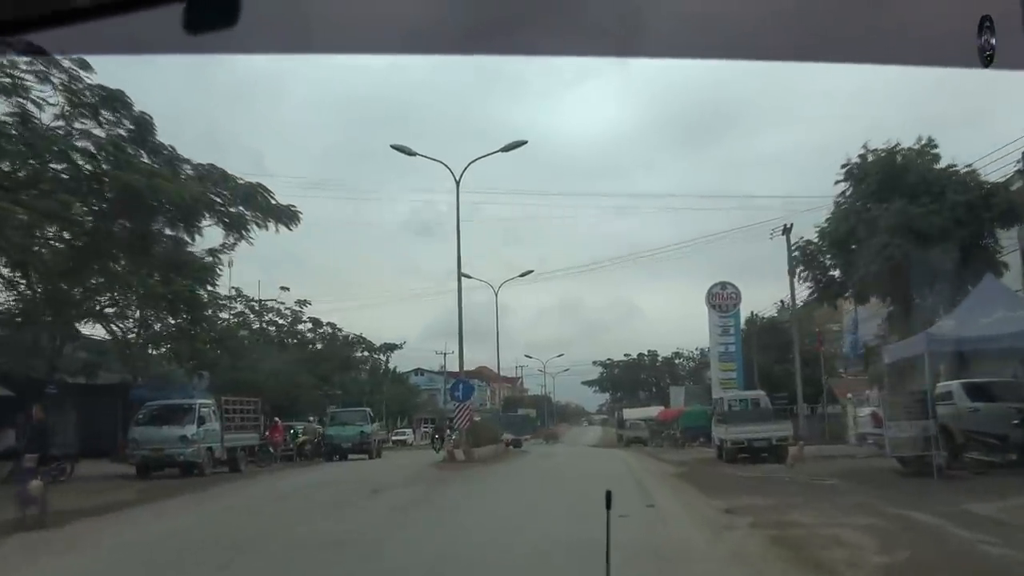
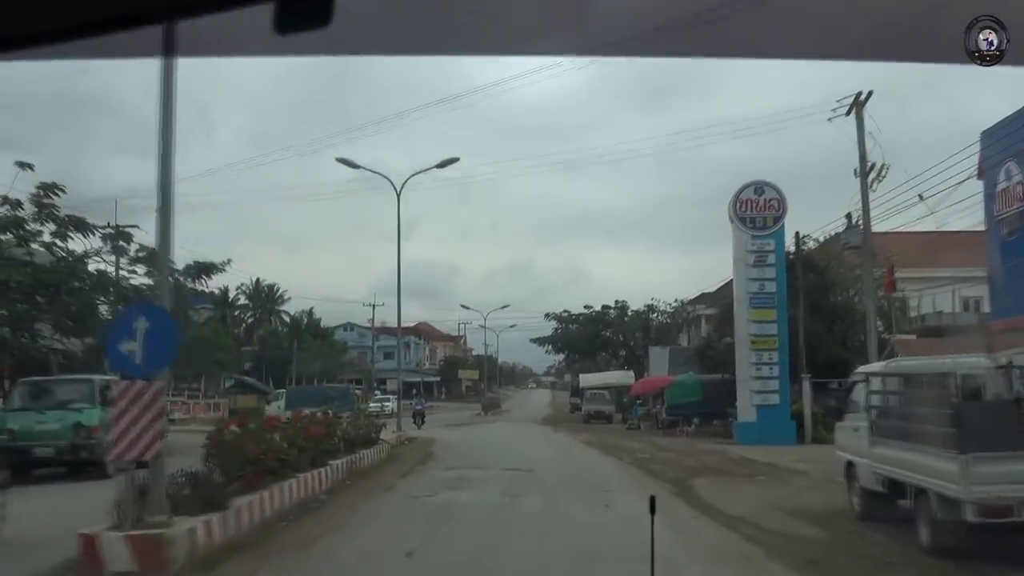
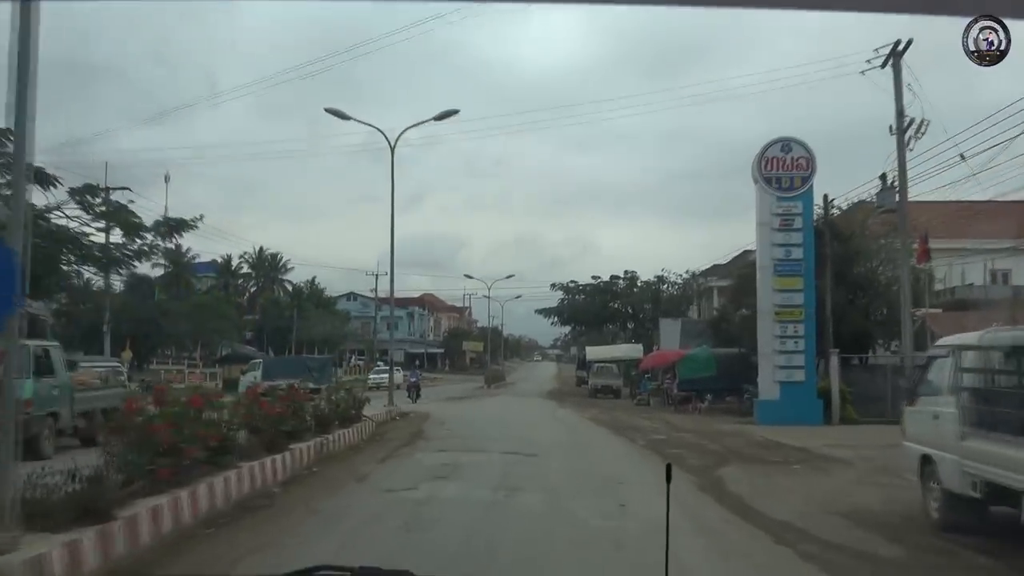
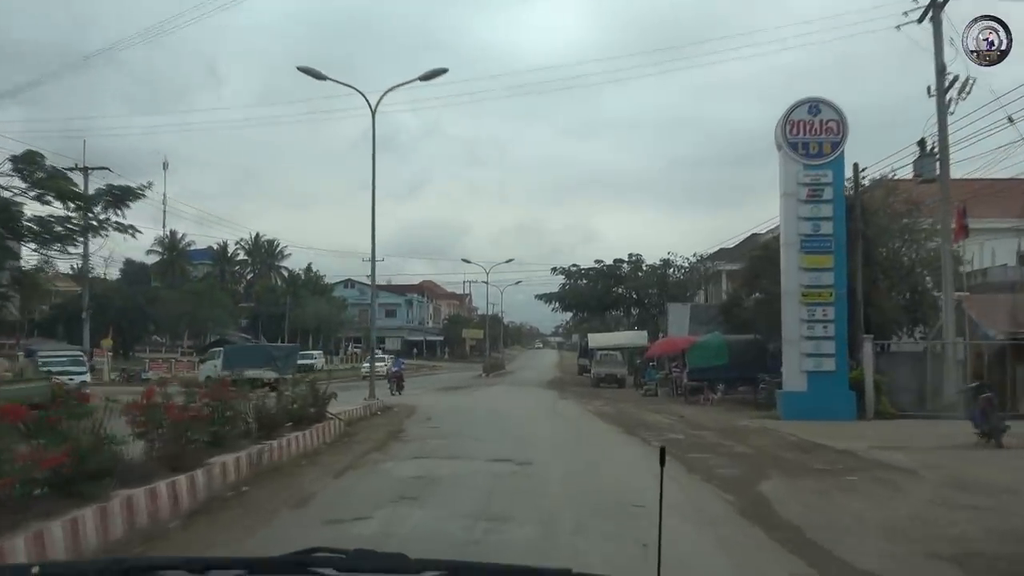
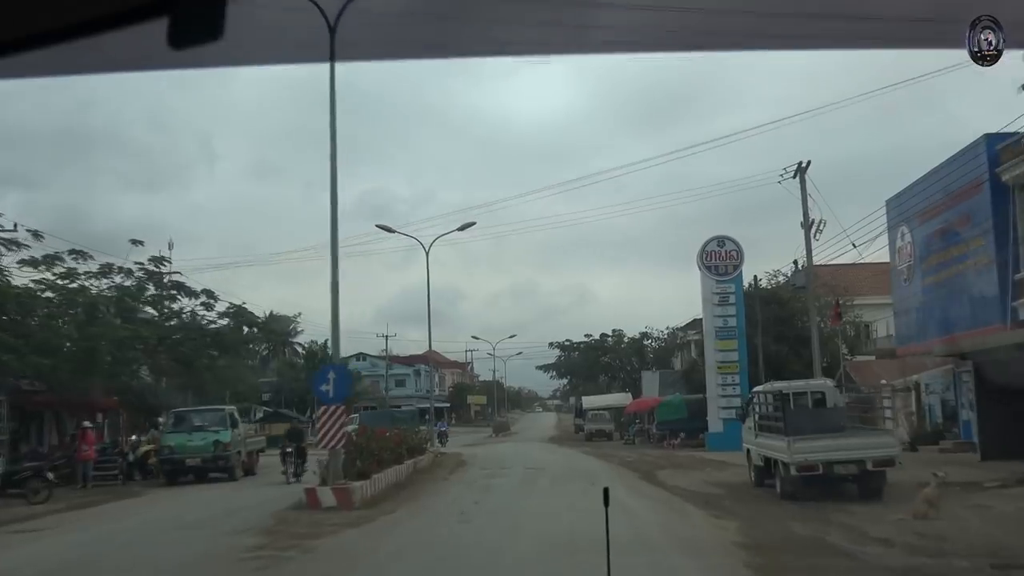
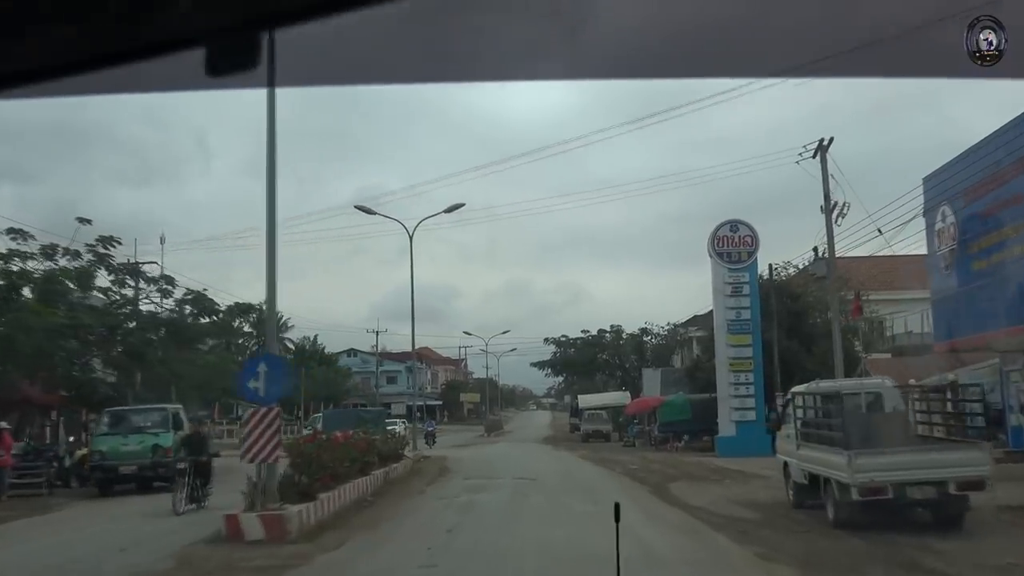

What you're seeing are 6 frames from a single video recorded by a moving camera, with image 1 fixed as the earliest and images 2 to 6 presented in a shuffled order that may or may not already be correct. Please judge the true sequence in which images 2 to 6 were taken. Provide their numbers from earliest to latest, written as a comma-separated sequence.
5, 6, 2, 3, 4
